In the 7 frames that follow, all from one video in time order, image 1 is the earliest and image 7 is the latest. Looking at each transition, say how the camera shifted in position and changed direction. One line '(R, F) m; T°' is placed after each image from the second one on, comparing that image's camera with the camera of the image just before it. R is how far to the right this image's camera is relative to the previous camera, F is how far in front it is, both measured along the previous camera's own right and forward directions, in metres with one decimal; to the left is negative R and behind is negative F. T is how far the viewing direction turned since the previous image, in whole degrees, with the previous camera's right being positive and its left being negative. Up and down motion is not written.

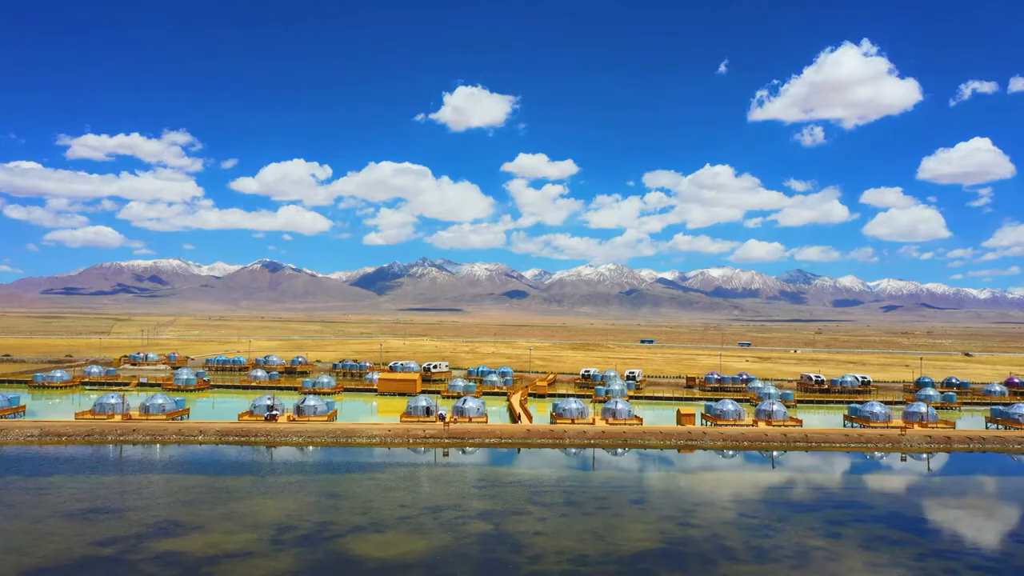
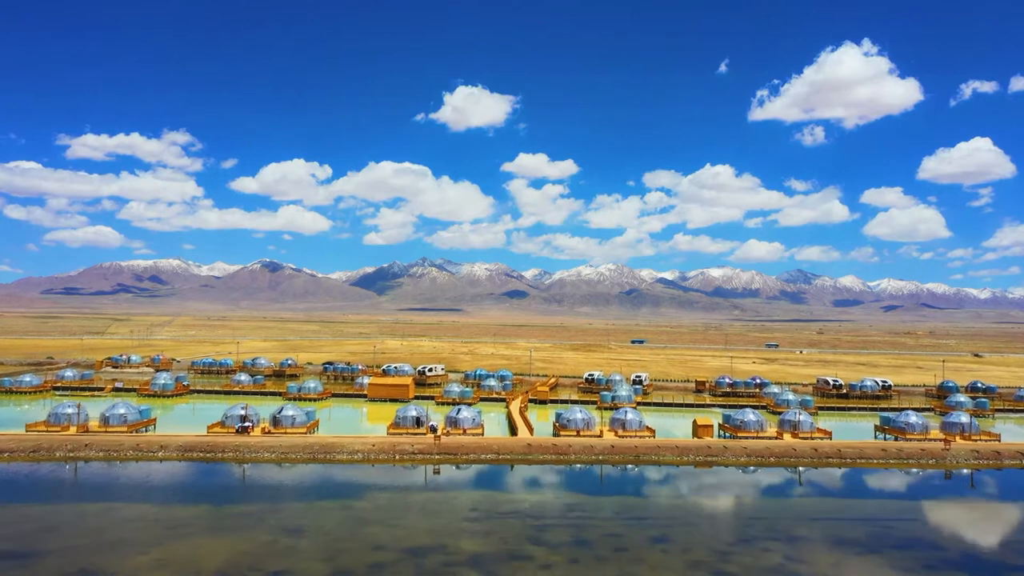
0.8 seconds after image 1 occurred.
(+0.1, +5.4) m; 0°
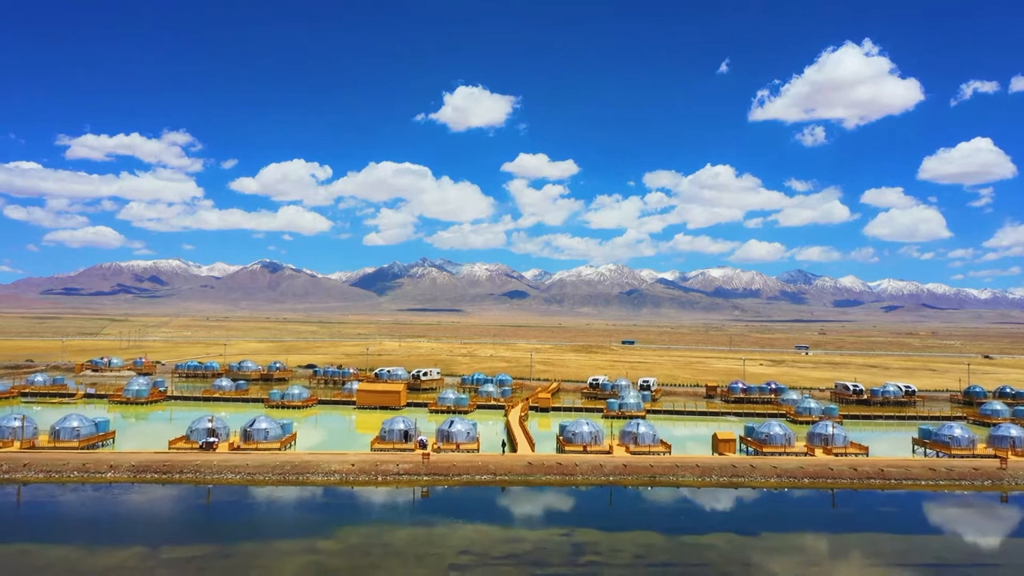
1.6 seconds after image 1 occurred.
(+0.1, +5.4) m; 0°
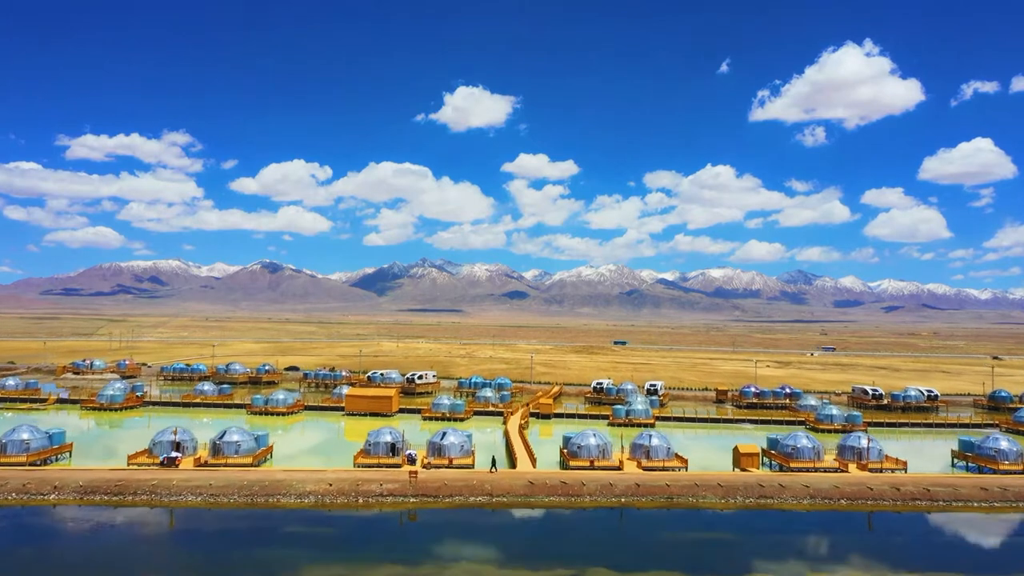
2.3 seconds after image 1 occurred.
(+0.1, +4.6) m; 0°
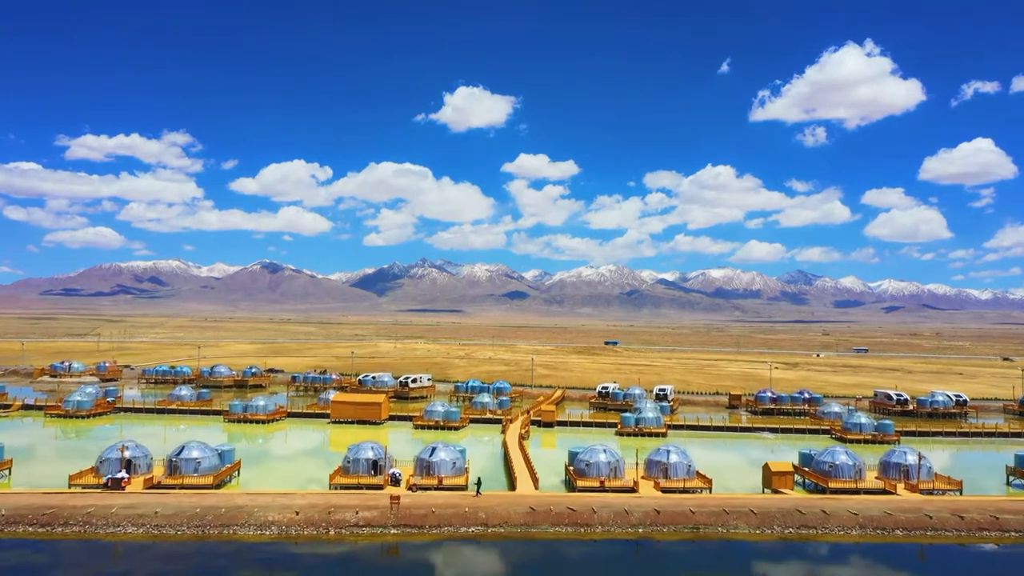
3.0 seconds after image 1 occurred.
(+0.1, +5.1) m; 0°
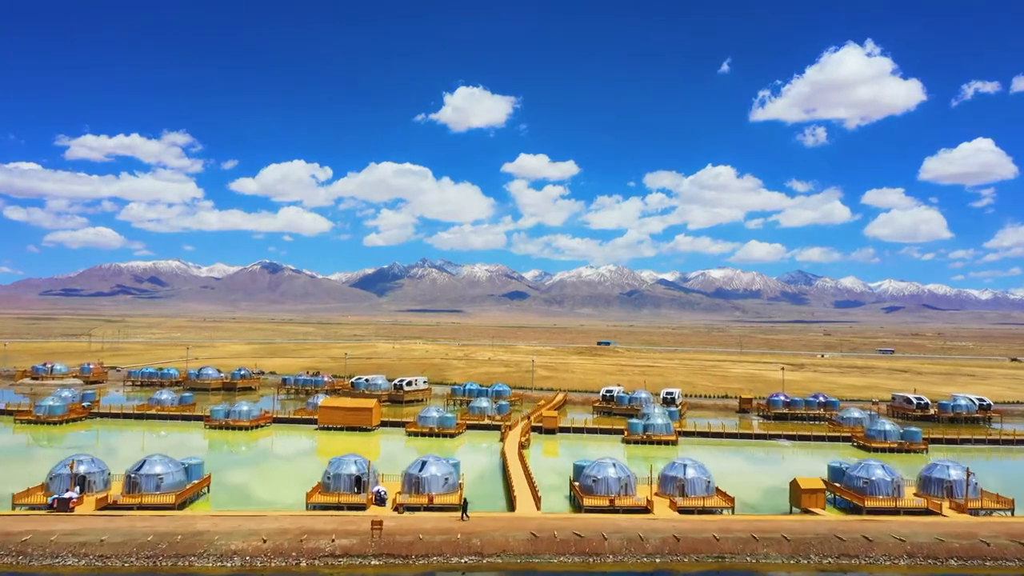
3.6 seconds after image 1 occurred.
(+0.1, +3.8) m; 0°
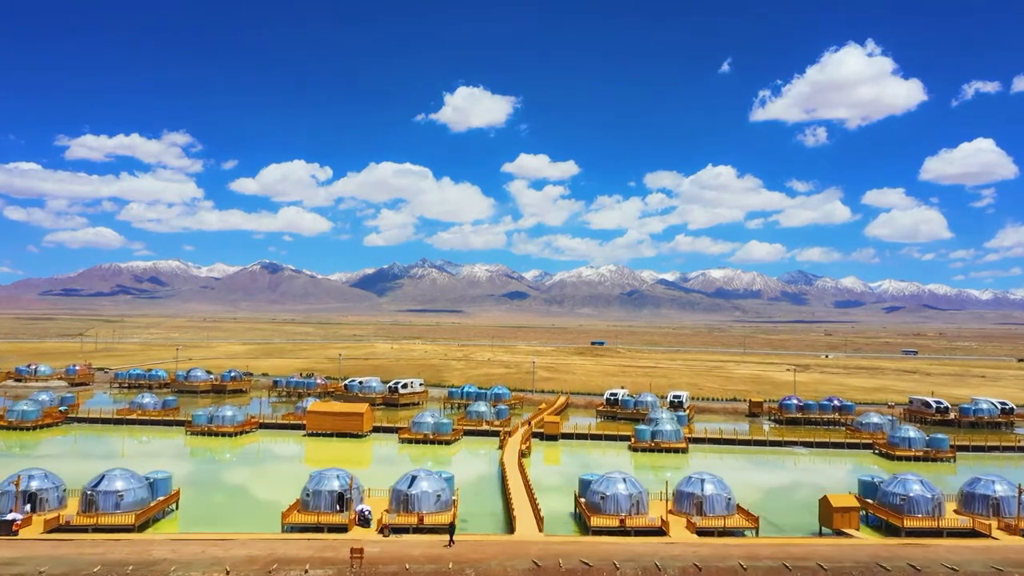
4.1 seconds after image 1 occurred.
(0.0, +3.3) m; 0°
